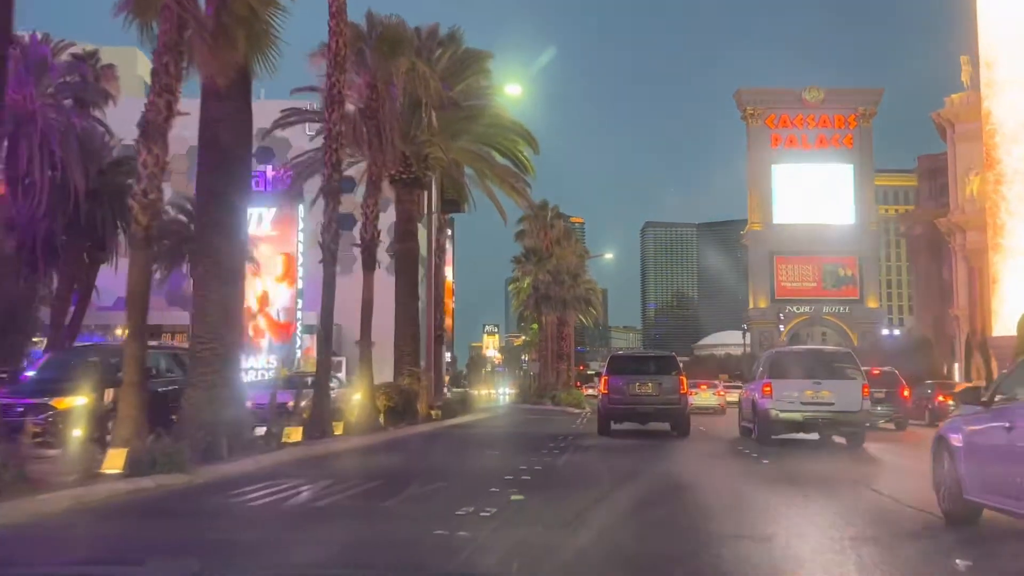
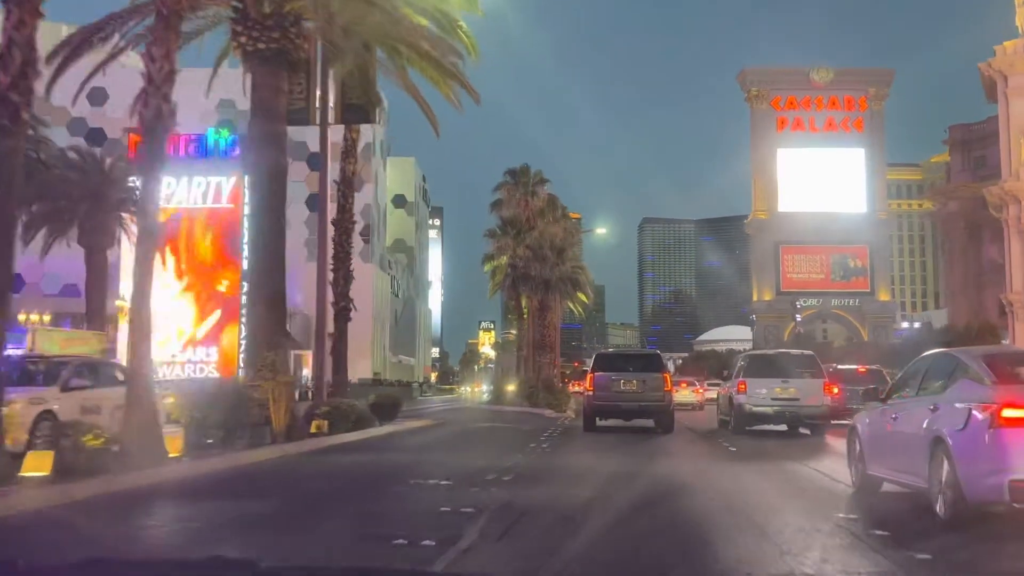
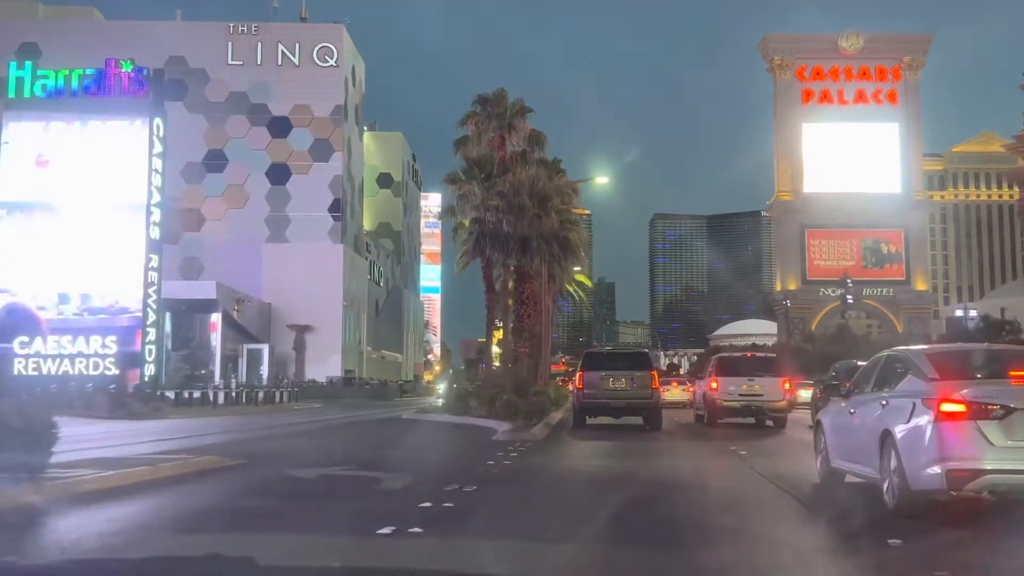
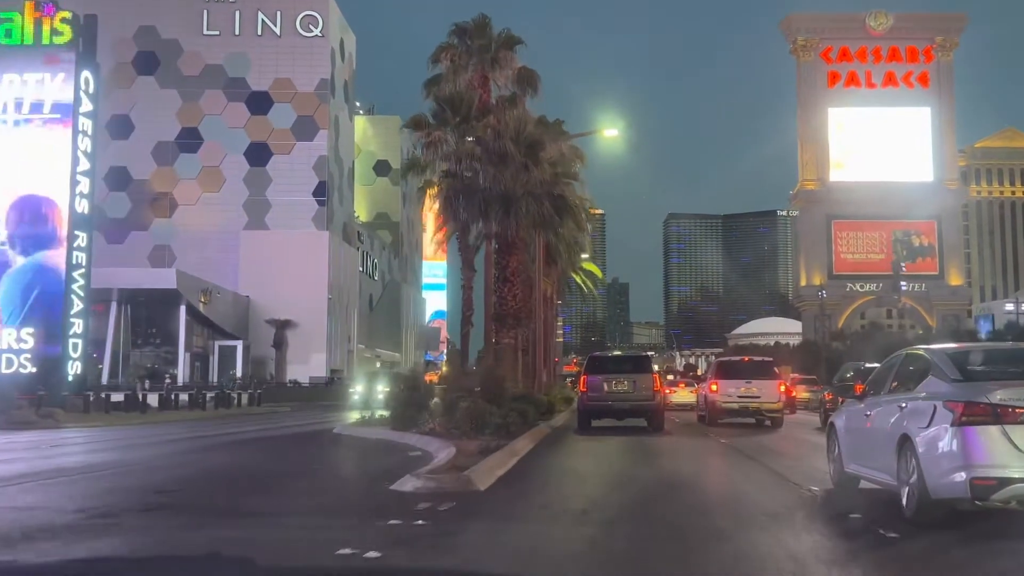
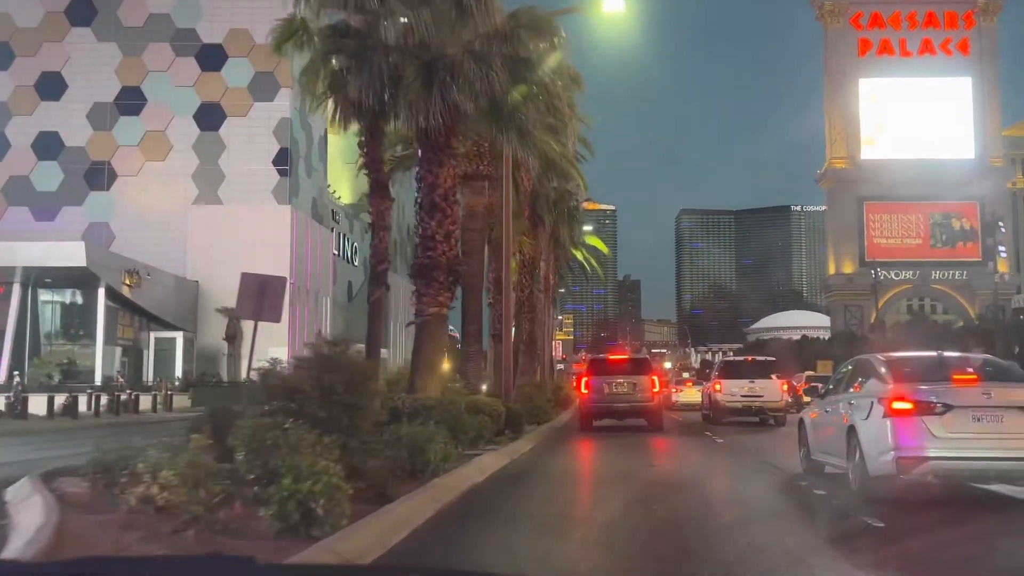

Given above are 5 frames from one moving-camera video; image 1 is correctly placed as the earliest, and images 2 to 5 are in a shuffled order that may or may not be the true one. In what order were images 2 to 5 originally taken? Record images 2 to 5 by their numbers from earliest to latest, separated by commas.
2, 3, 4, 5
